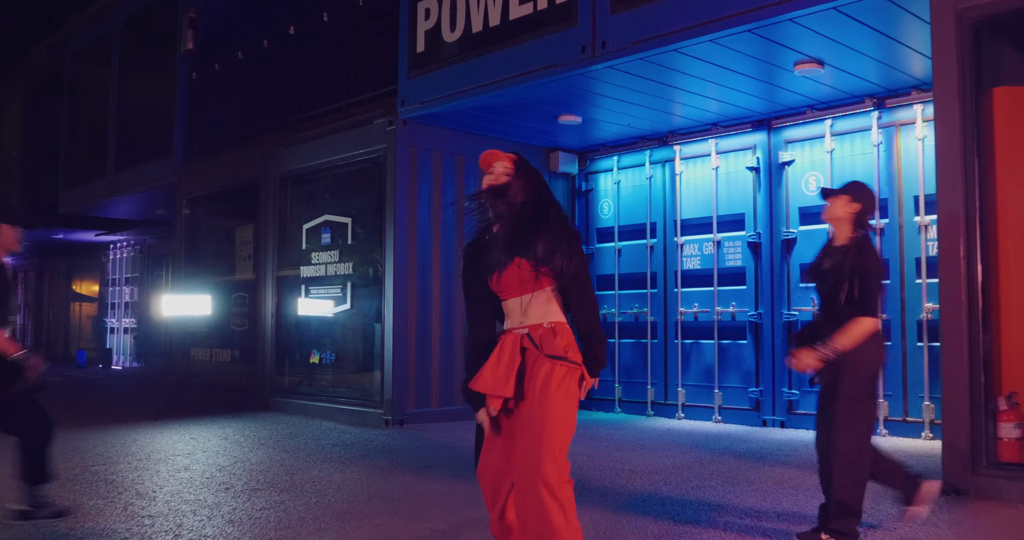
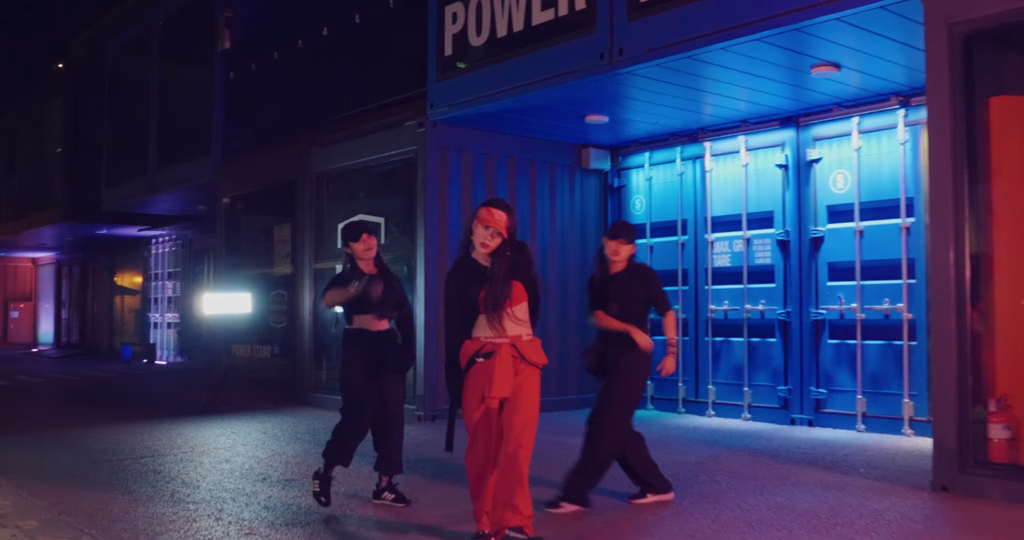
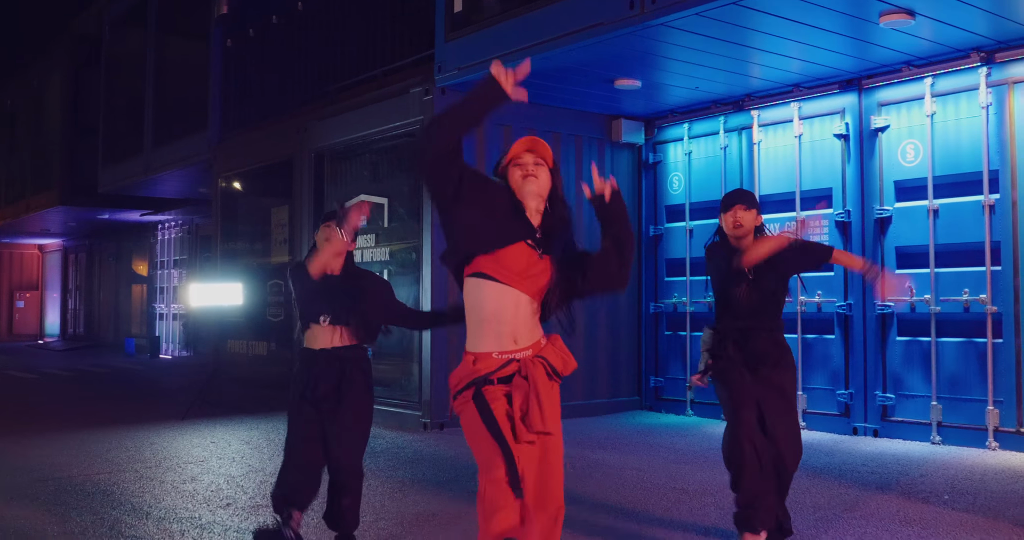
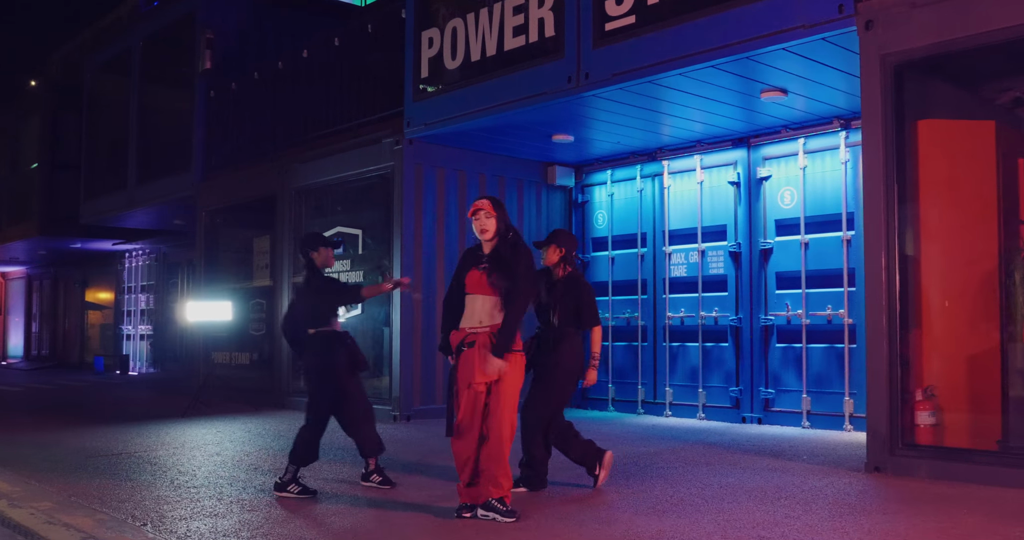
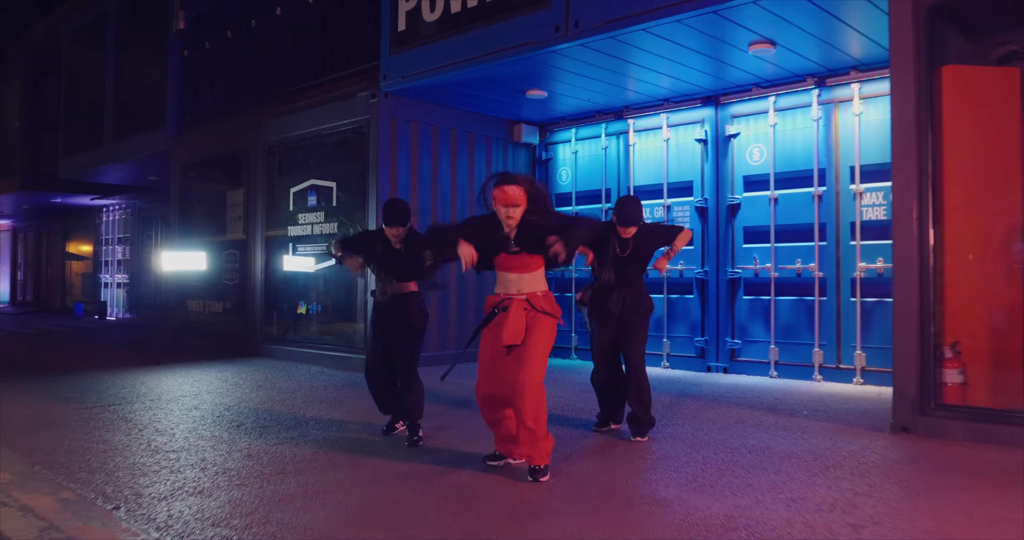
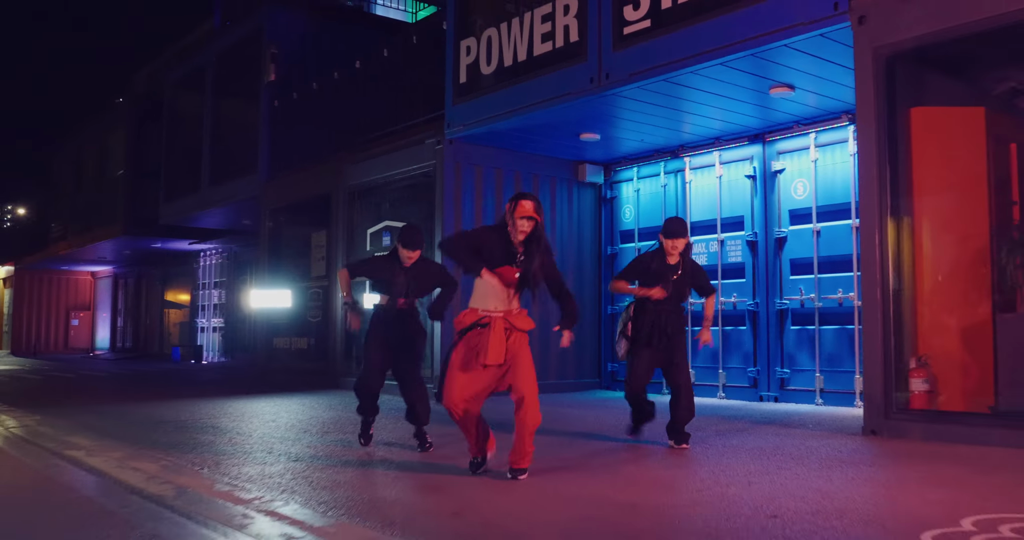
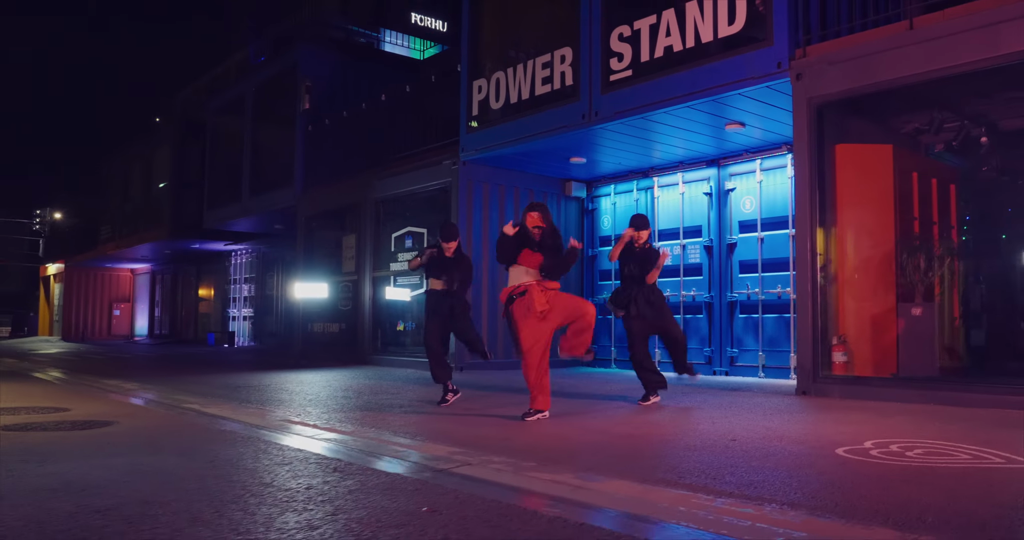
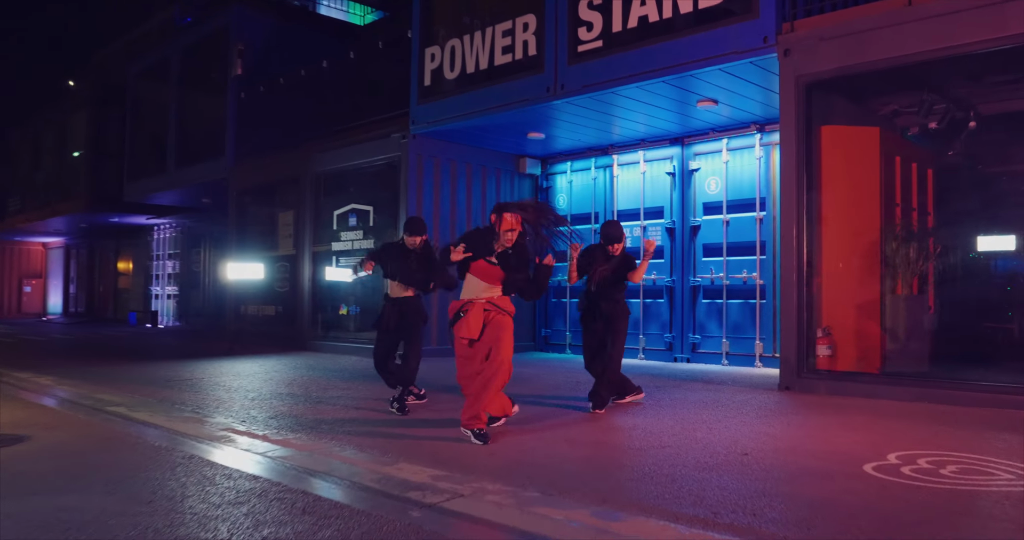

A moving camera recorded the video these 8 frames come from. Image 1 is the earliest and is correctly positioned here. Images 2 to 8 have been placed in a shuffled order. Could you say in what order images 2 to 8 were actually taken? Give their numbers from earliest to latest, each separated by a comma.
4, 2, 3, 6, 7, 8, 5
